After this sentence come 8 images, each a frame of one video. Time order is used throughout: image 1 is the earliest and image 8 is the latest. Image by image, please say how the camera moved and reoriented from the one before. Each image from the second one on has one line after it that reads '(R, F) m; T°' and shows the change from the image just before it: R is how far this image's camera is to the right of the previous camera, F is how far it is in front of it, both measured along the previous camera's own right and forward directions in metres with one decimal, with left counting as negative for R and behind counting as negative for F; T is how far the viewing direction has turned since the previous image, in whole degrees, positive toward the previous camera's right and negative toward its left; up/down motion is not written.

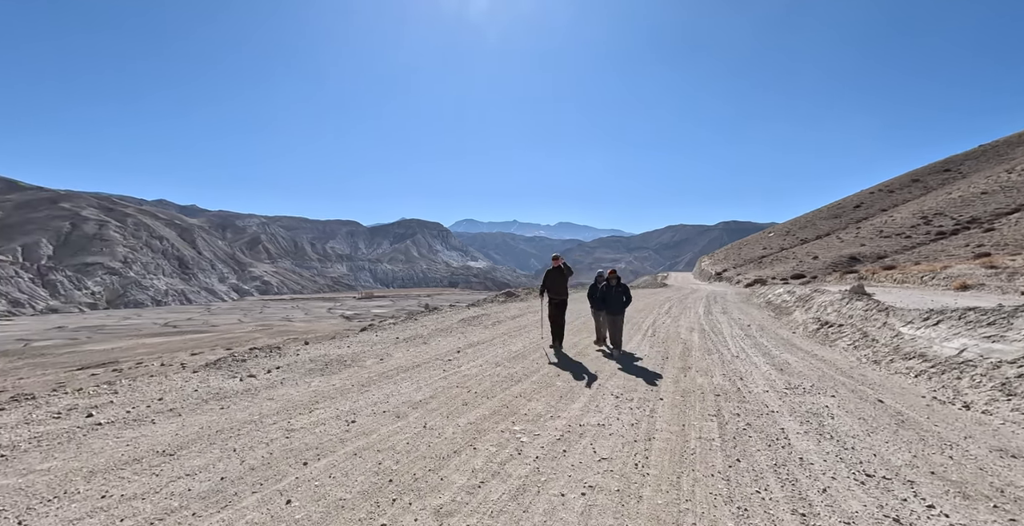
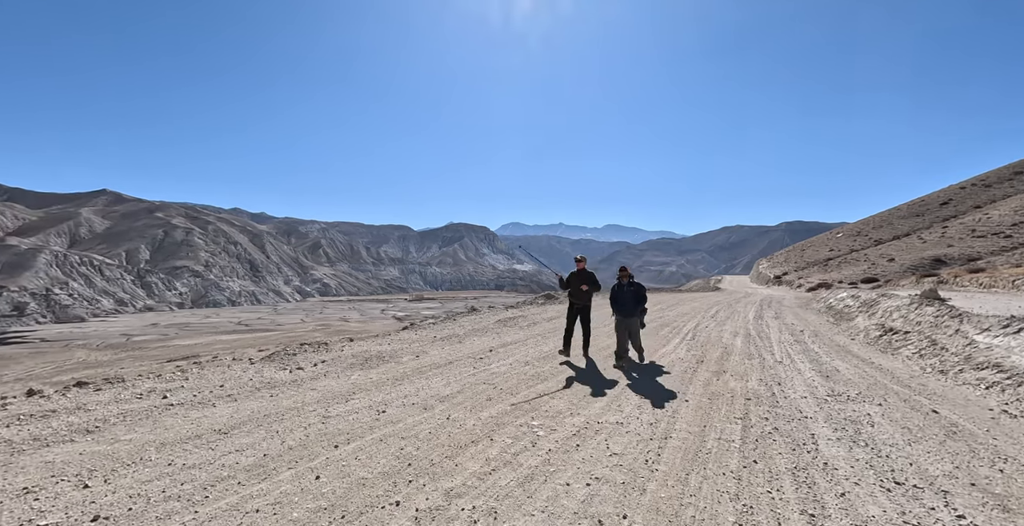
(+0.4, -0.4) m; -6°
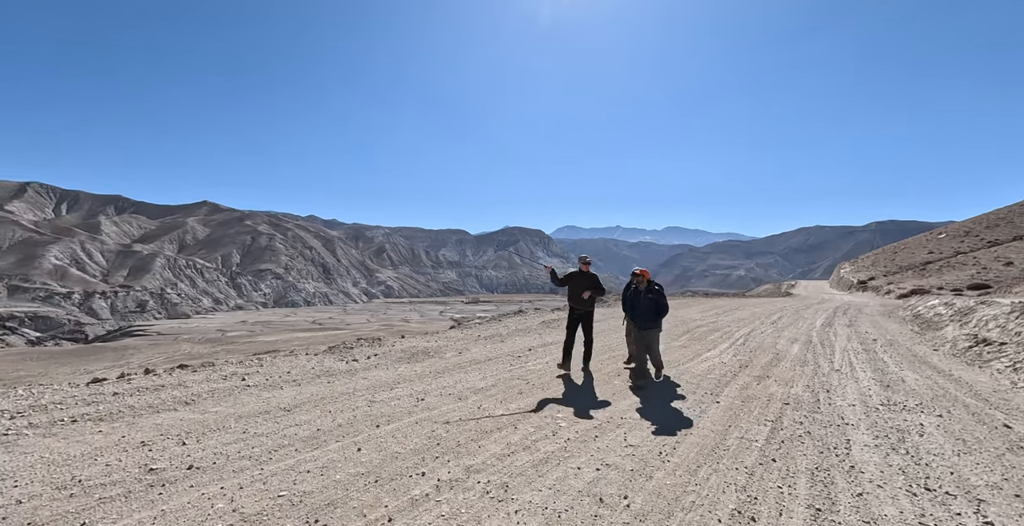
(+0.5, -0.6) m; -7°
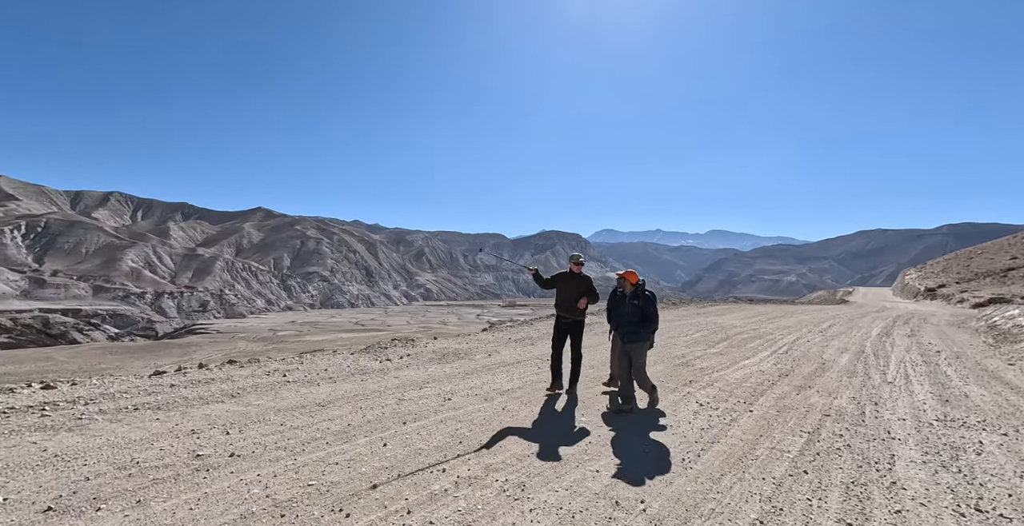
(+0.2, -0.1) m; -5°
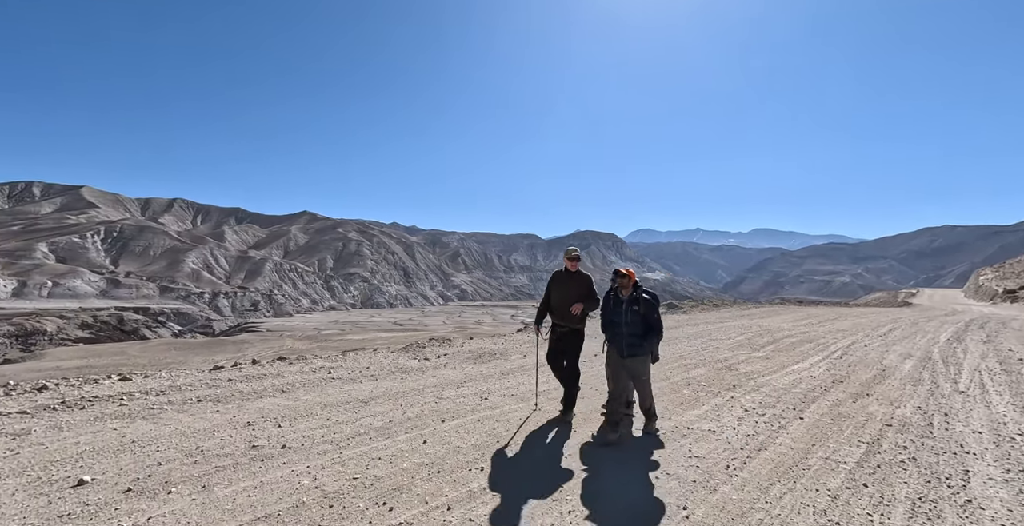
(0.0, -0.1) m; -4°
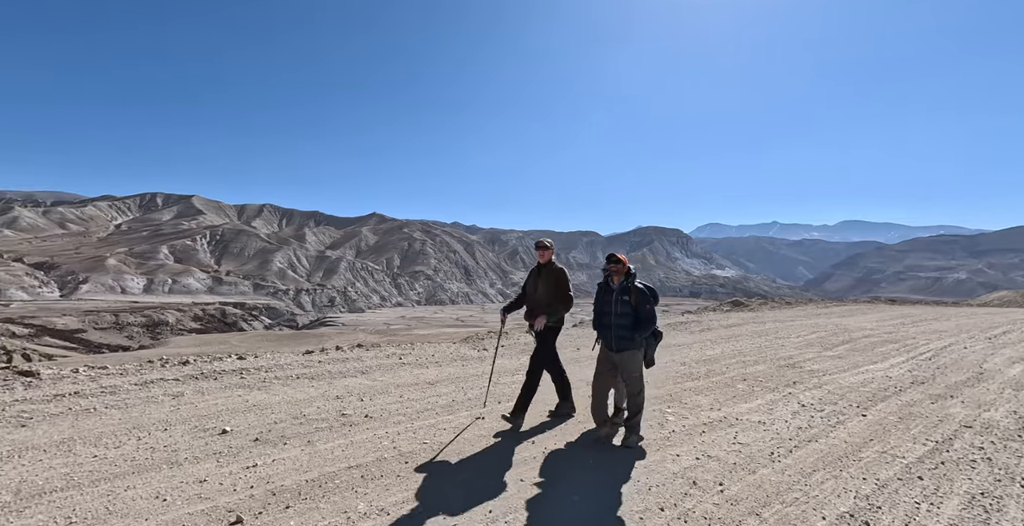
(+0.1, -0.6) m; -7°
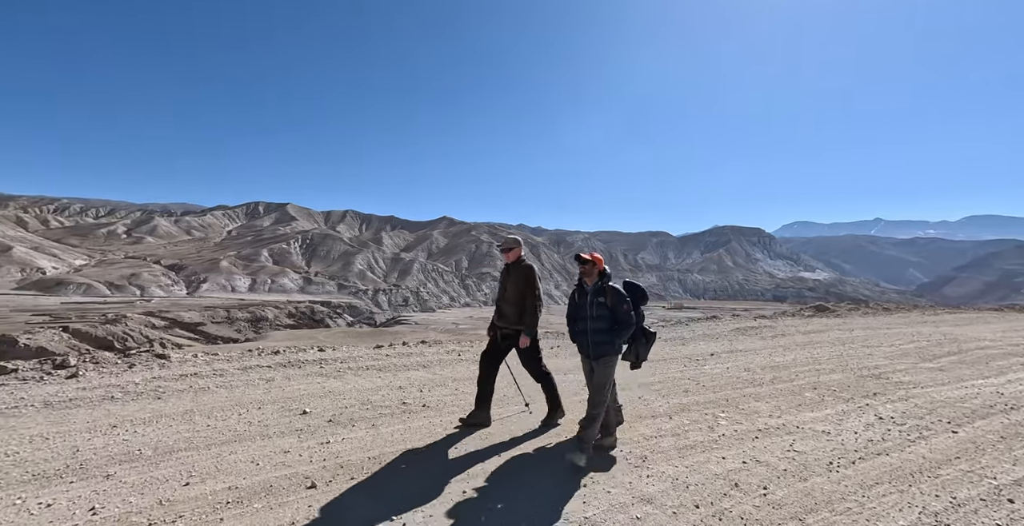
(+0.3, -0.4) m; -8°
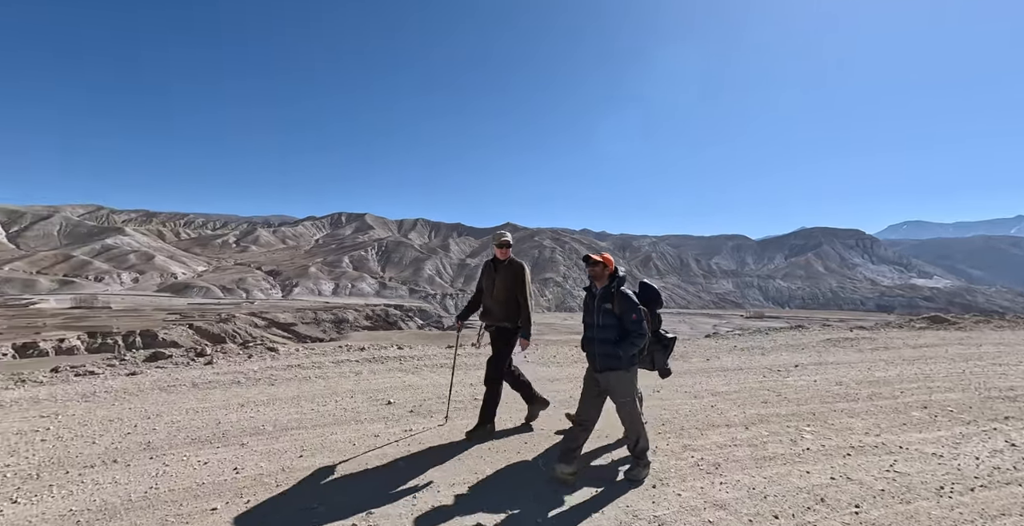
(0.0, -0.2) m; -7°
